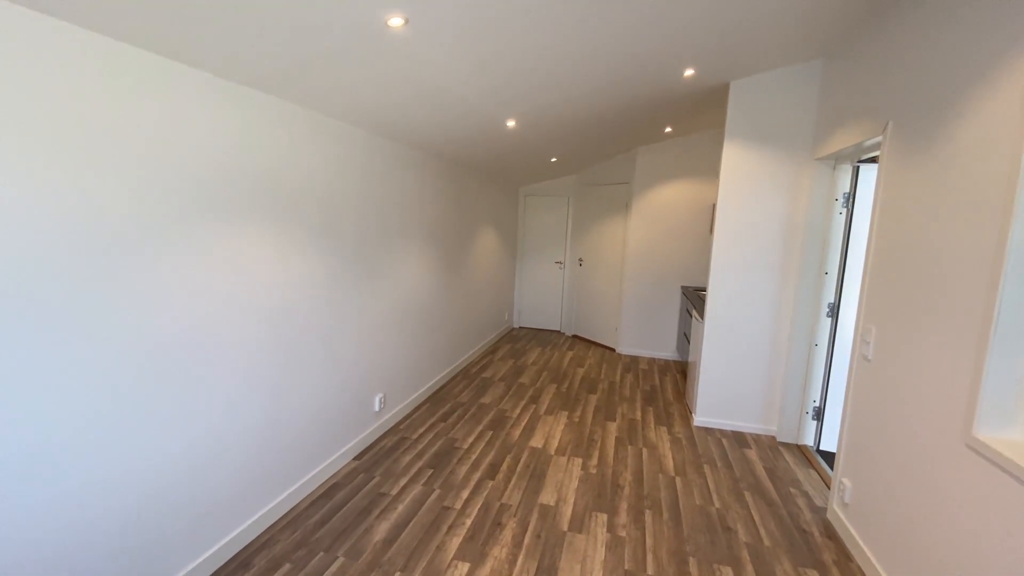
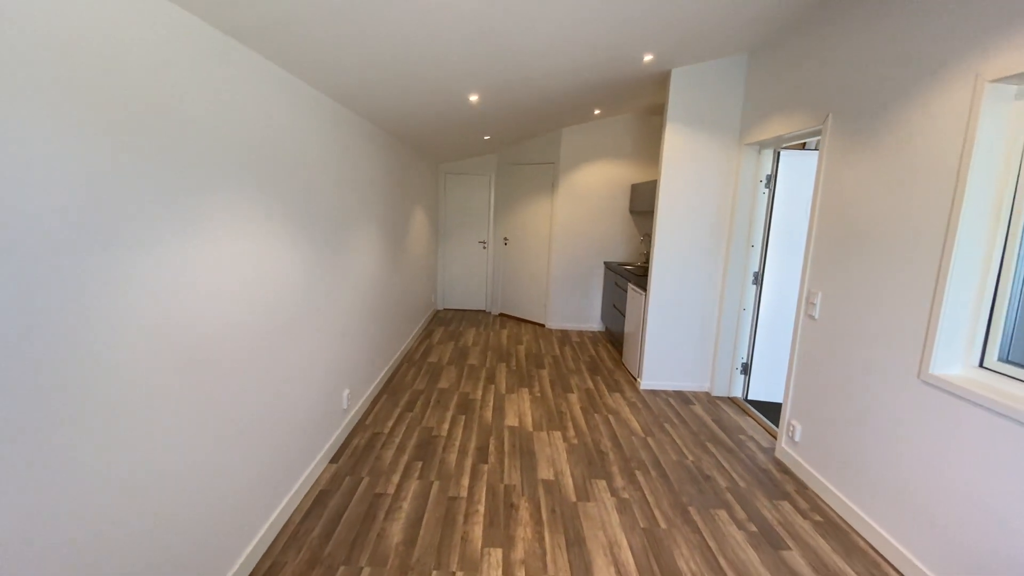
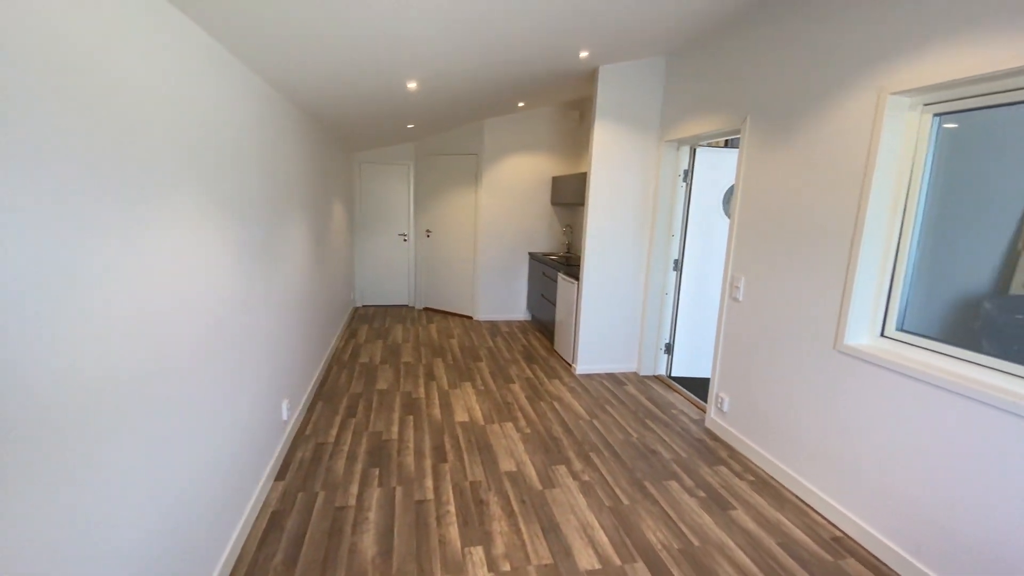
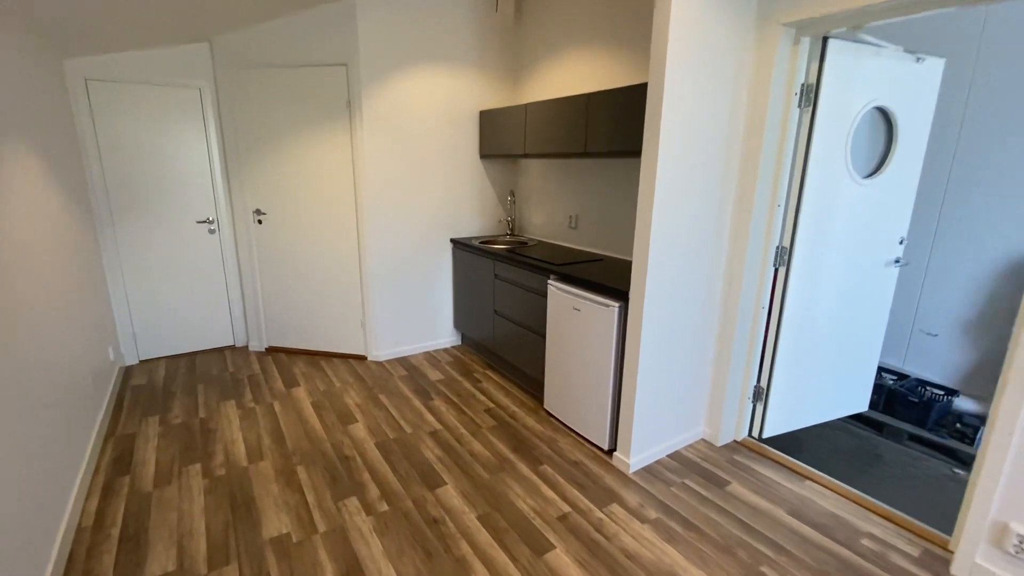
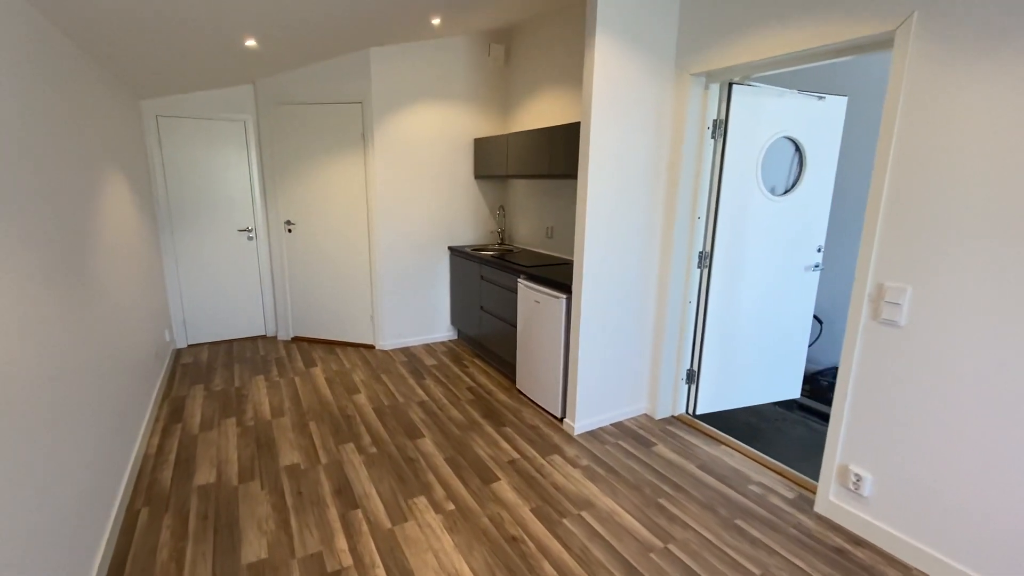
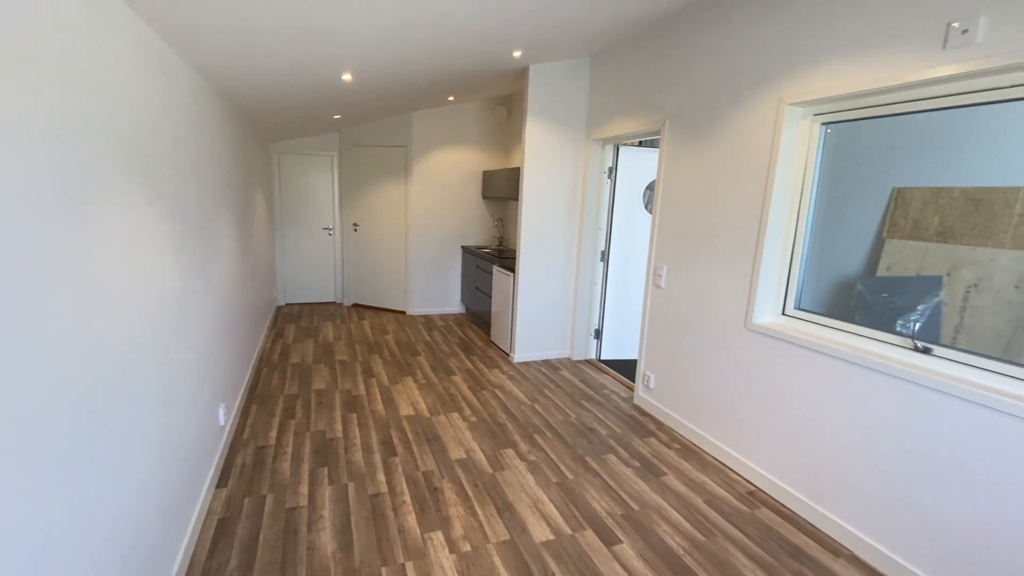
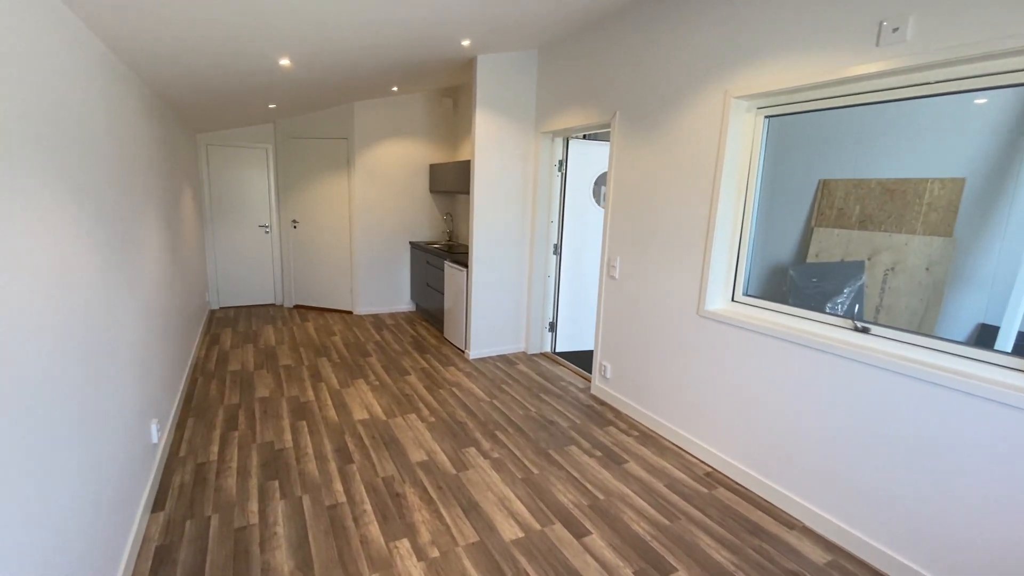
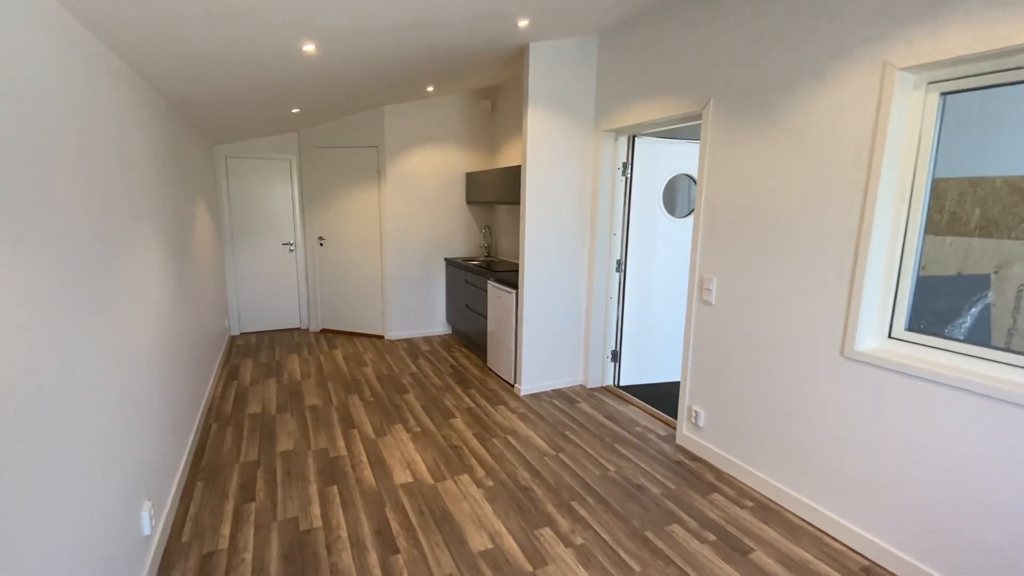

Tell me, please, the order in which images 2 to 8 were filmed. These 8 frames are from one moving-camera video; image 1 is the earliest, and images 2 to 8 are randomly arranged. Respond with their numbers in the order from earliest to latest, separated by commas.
2, 3, 6, 7, 8, 5, 4
